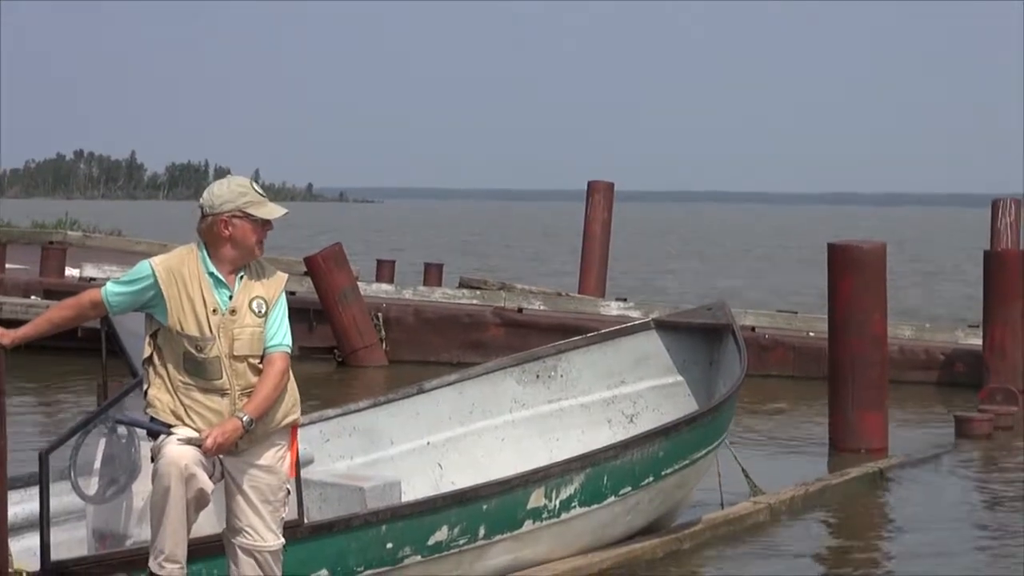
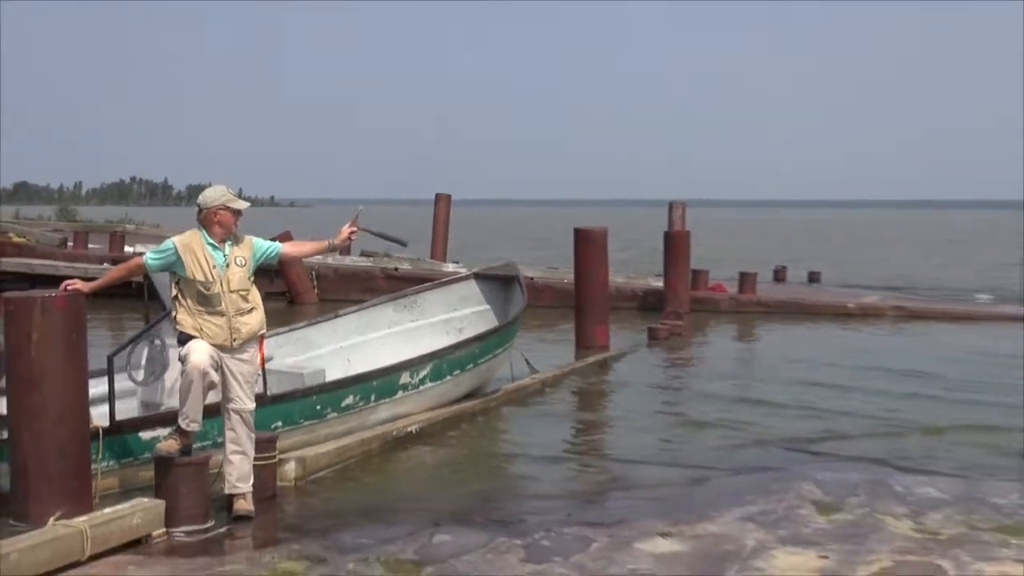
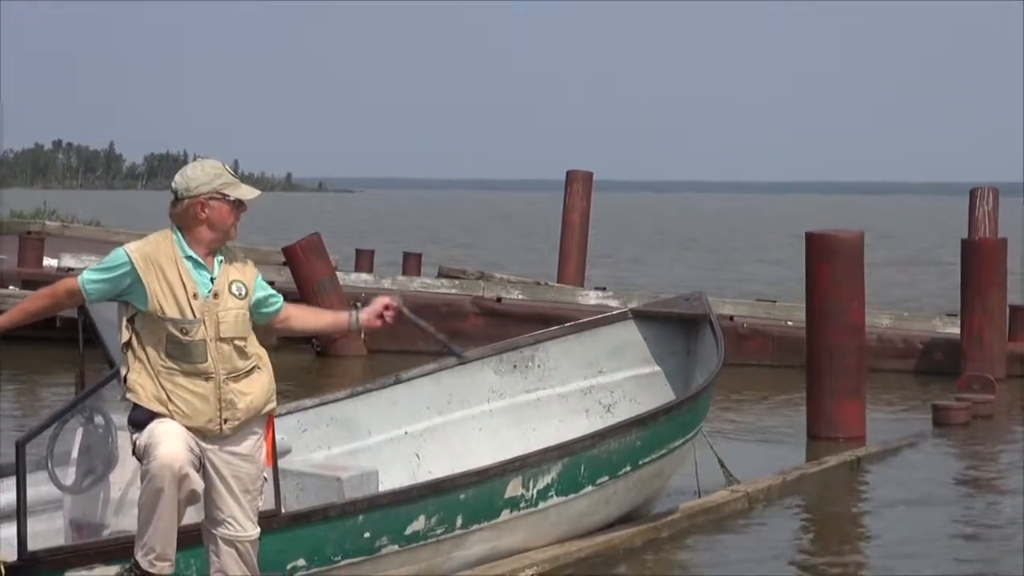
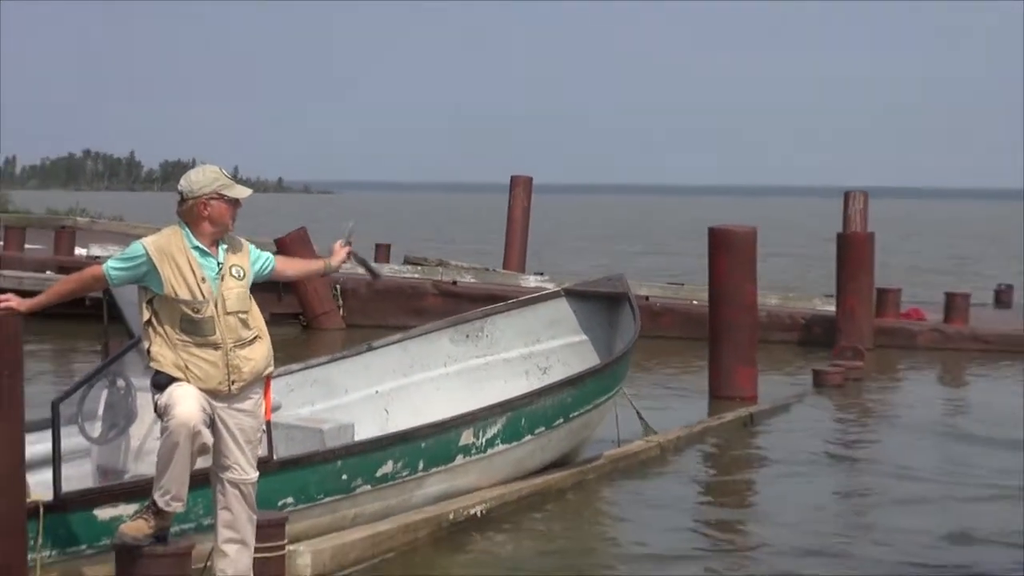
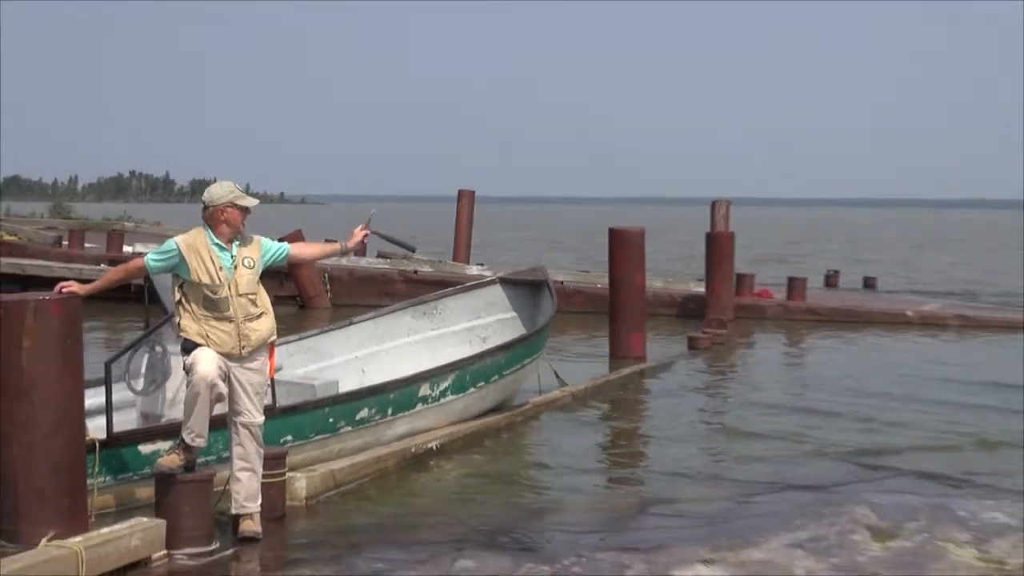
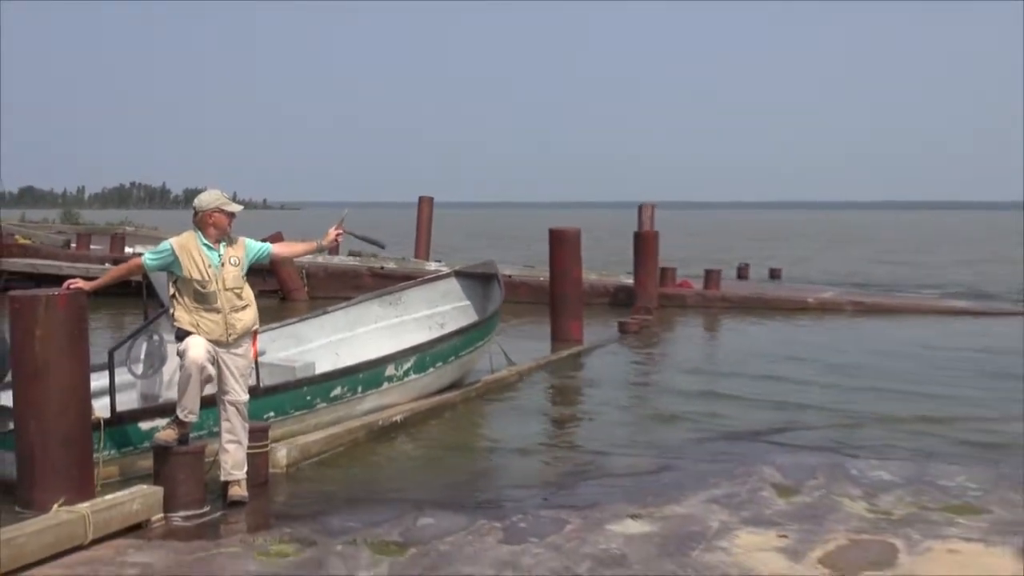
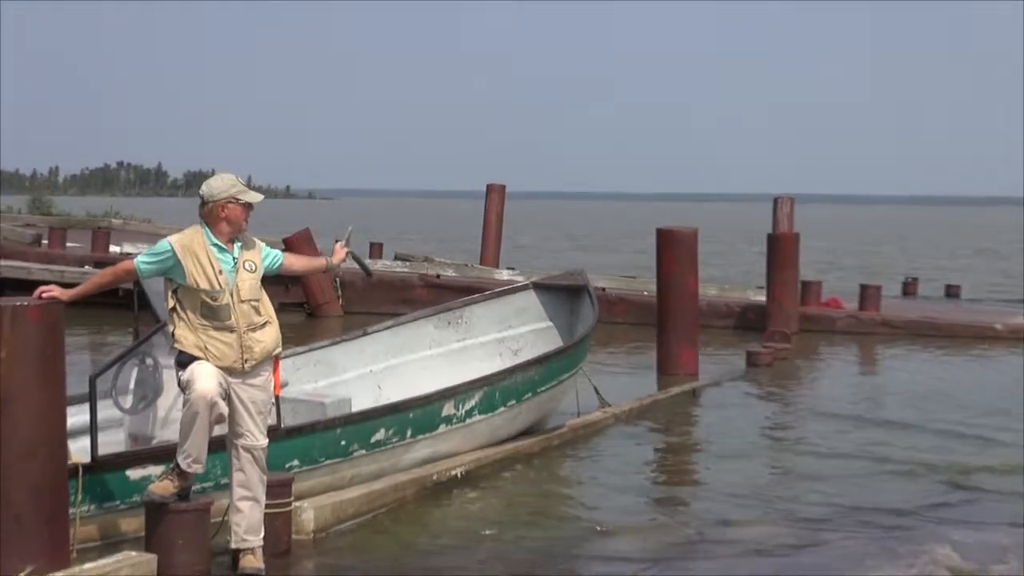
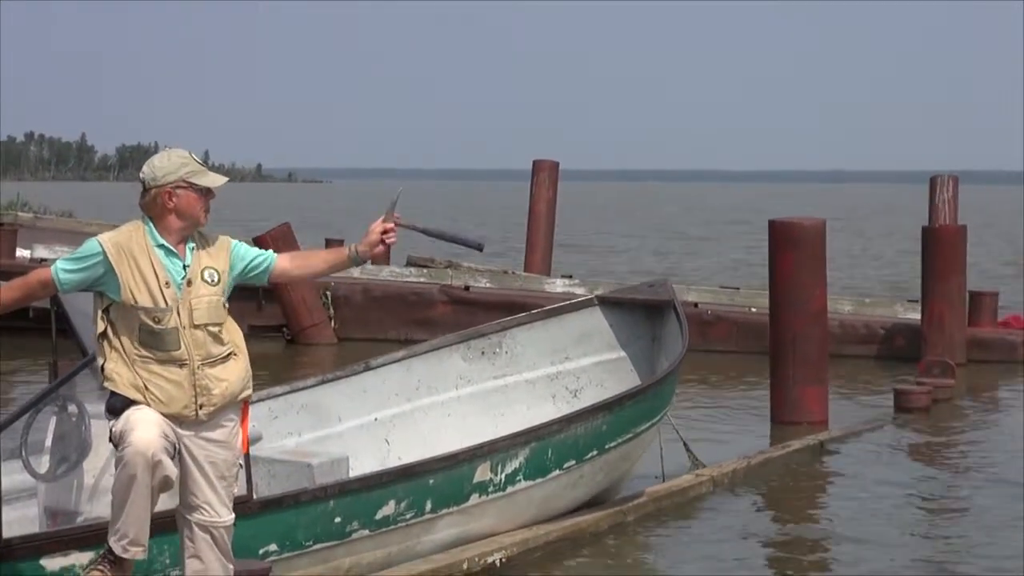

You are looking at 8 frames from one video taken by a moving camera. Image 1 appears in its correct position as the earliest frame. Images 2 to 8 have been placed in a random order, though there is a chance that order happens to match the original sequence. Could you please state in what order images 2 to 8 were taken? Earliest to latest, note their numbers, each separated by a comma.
3, 8, 4, 7, 5, 2, 6
